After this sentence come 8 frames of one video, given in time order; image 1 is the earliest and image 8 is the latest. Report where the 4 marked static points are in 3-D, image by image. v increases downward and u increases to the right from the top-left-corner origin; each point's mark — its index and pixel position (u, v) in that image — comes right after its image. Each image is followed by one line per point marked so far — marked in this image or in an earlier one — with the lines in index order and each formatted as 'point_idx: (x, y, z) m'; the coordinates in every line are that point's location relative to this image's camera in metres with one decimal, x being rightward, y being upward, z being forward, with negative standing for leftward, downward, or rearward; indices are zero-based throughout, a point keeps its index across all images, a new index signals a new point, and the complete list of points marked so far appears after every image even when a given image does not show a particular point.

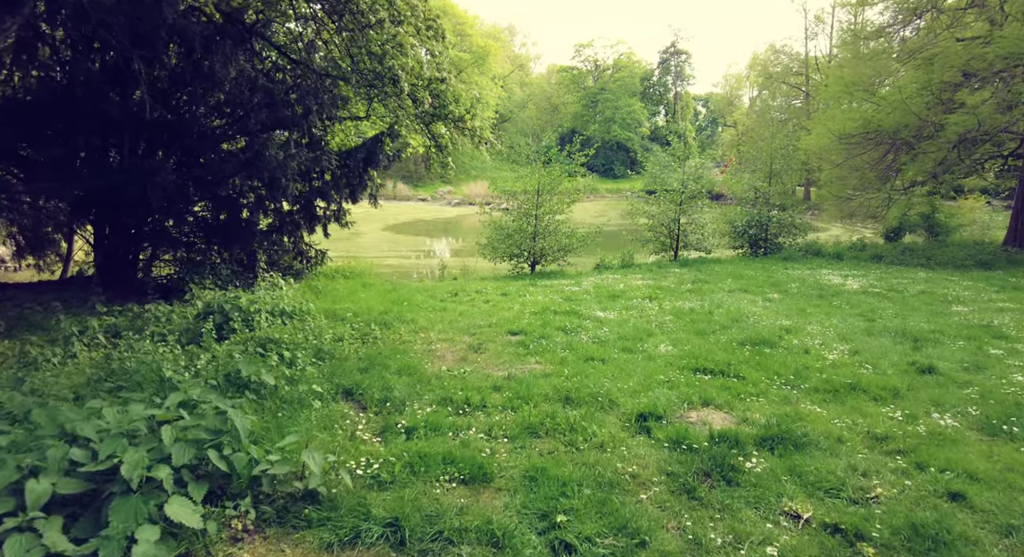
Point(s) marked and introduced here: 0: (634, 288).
0: (+2.6, -0.1, +14.3) m
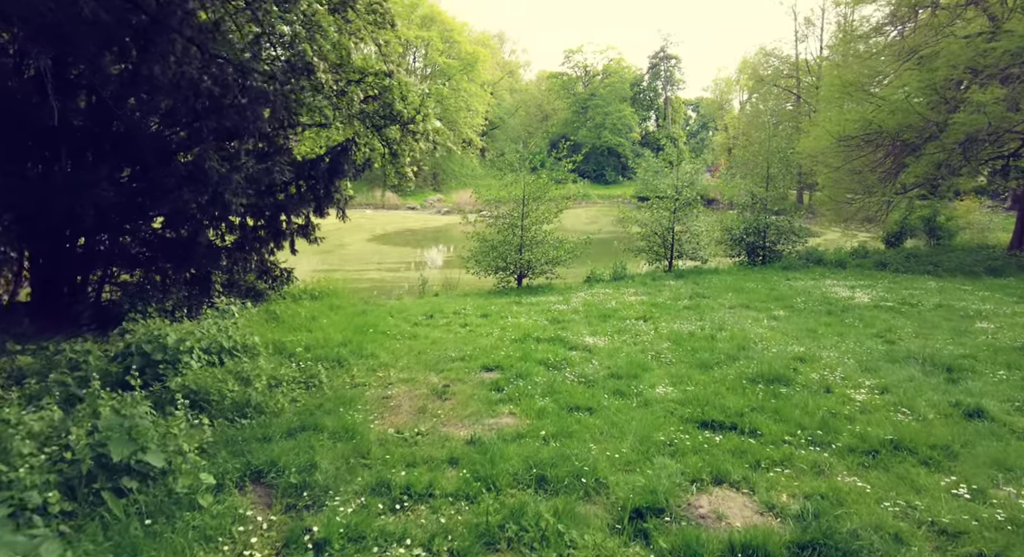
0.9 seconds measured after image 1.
0: (+2.2, -0.5, +13.1) m
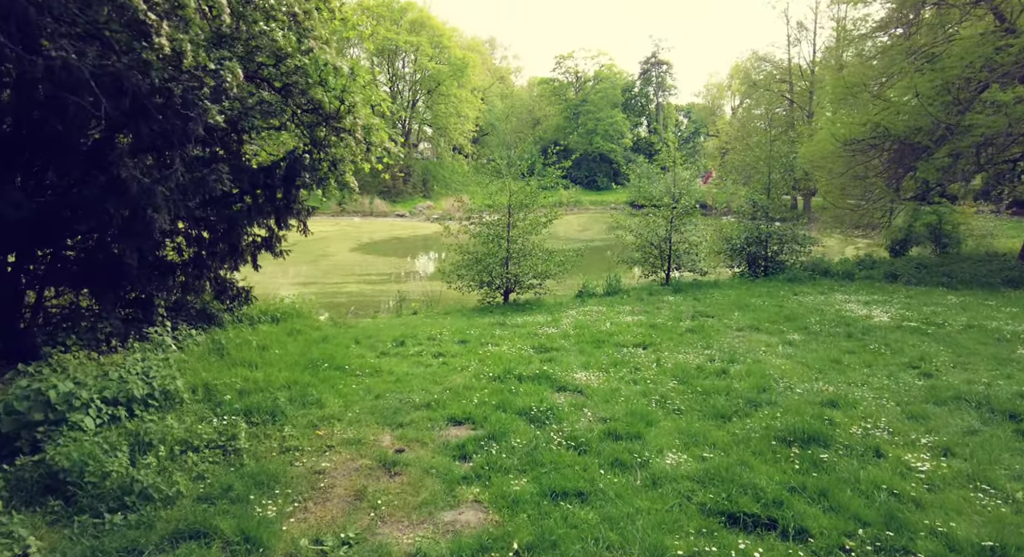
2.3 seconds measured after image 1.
0: (+1.9, -0.8, +11.6) m
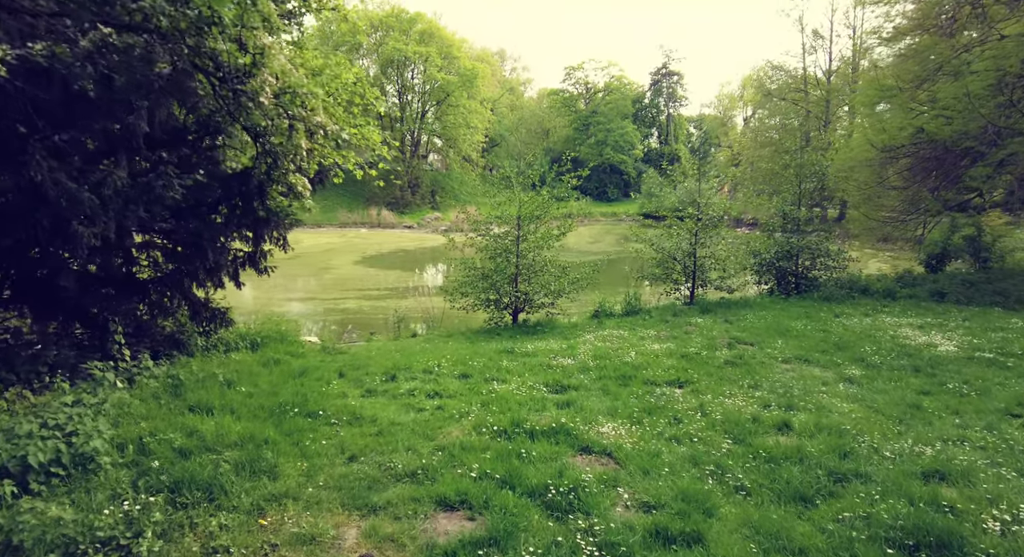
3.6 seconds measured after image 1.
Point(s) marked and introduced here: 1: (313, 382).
0: (+2.0, -1.2, +10.0) m
1: (-2.7, -1.4, +9.3) m
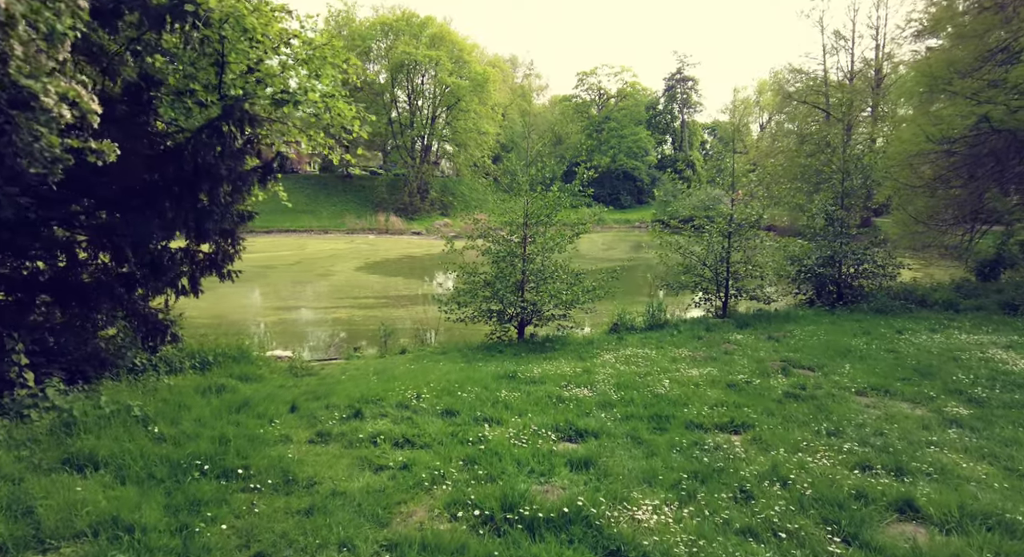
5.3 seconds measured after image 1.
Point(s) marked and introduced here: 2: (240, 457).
0: (+2.0, -1.3, +7.8) m
1: (-2.7, -1.5, +7.2) m
2: (-2.3, -1.5, +5.8) m
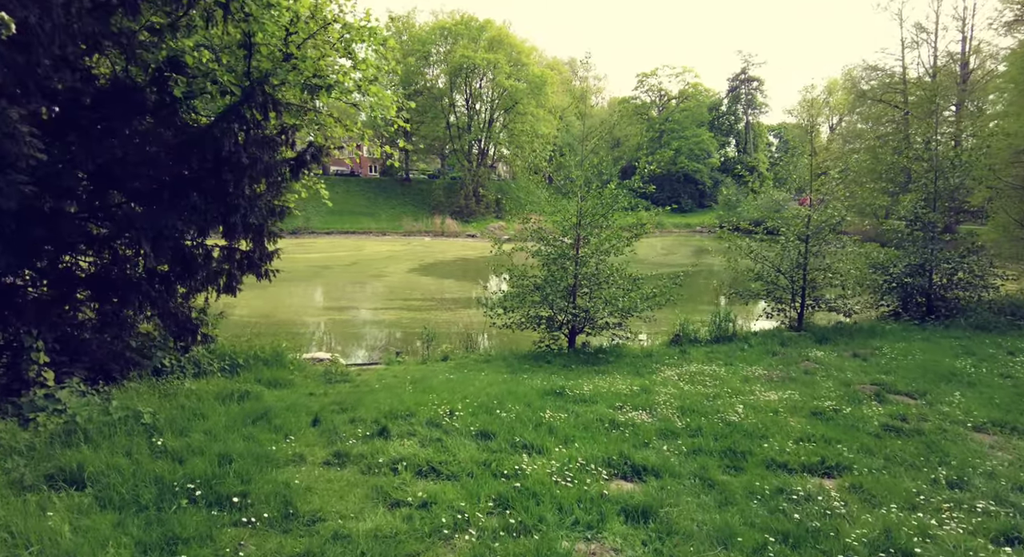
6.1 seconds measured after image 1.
0: (+2.5, -1.3, +6.6) m
1: (-2.3, -1.4, +6.4) m
2: (-2.0, -1.5, +5.1) m
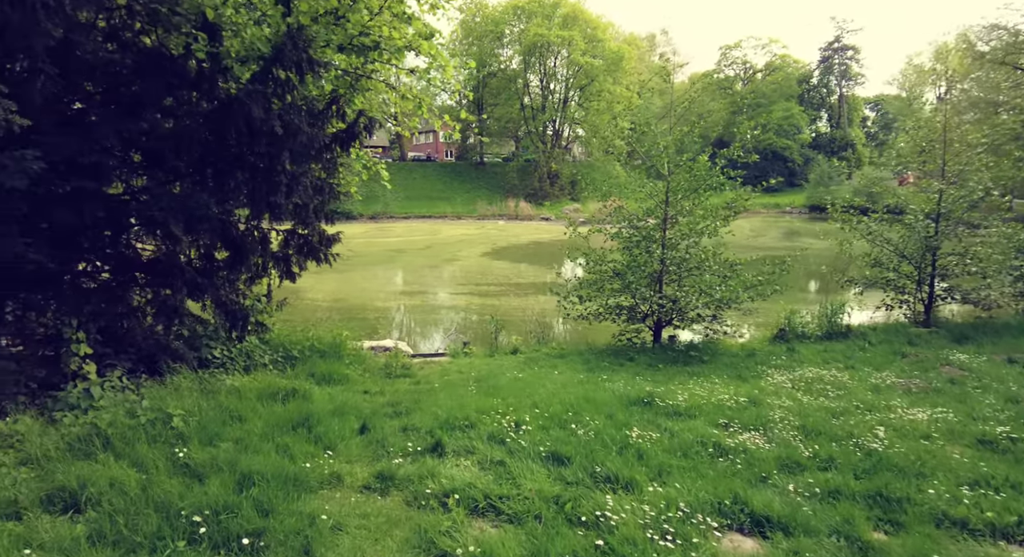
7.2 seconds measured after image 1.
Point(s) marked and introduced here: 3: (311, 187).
0: (+3.1, -1.3, +5.2) m
1: (-1.7, -1.3, +5.5) m
2: (-1.6, -1.4, +4.1) m
3: (-2.2, +1.0, +7.4) m
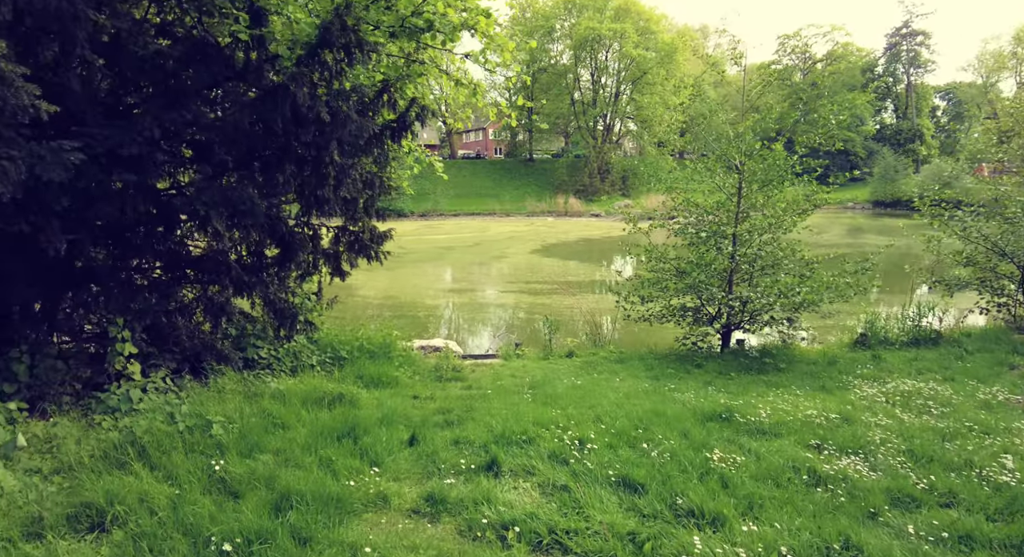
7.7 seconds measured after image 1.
0: (+3.5, -1.3, +4.4) m
1: (-1.2, -1.3, +5.1) m
2: (-1.2, -1.4, +3.7) m
3: (-1.6, +1.0, +7.0) m
